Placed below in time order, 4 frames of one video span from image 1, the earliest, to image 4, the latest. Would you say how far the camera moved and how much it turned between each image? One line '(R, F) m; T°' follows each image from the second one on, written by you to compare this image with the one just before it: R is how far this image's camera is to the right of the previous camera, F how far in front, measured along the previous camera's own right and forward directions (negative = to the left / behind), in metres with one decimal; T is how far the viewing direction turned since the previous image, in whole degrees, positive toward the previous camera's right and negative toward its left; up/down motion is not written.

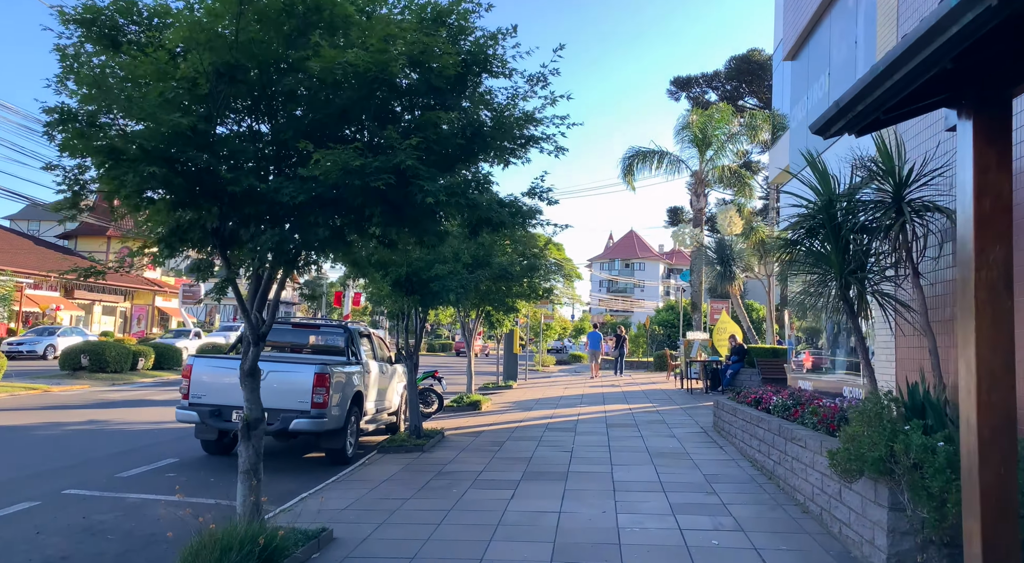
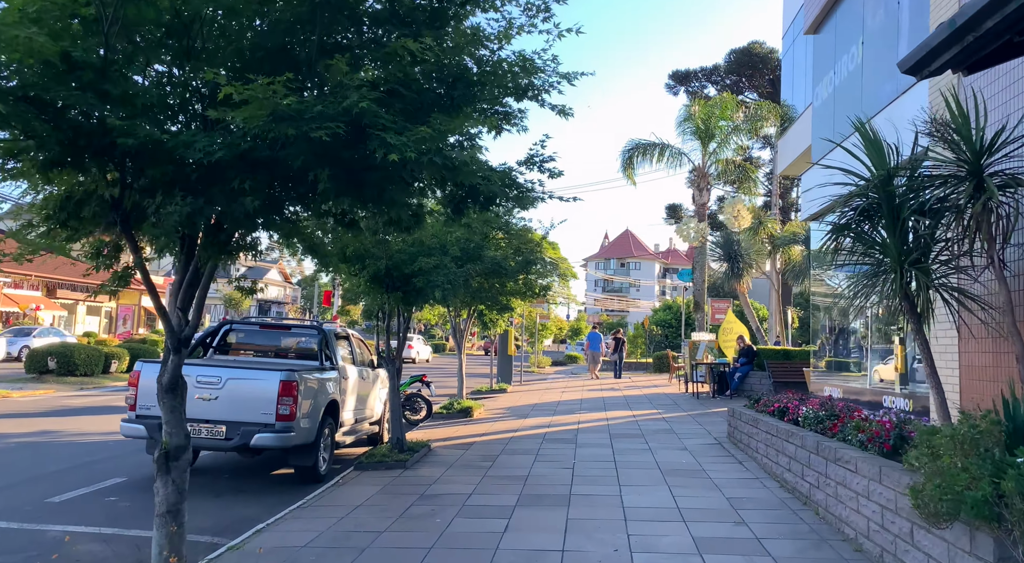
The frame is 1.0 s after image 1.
(0.0, +1.2) m; 0°
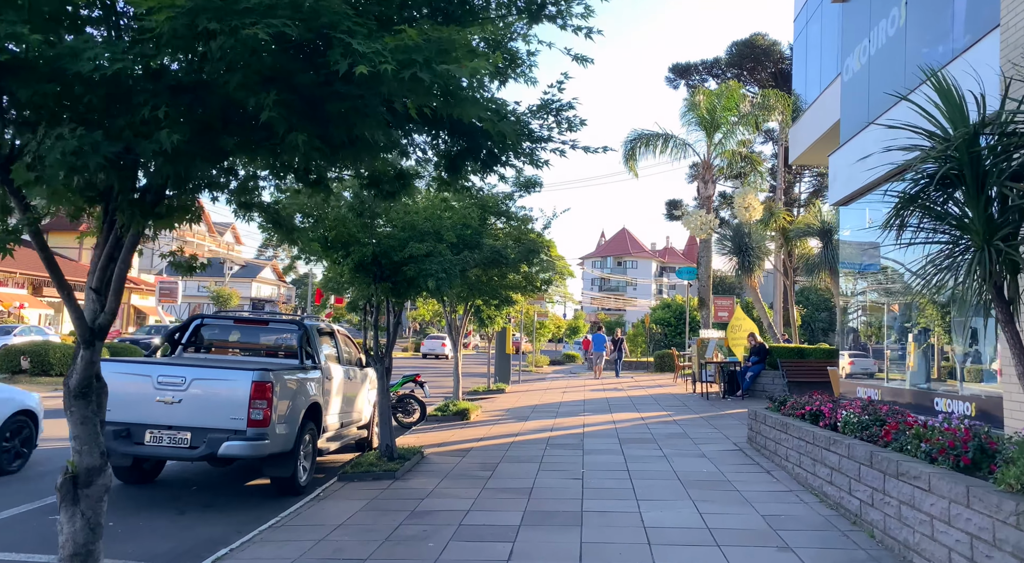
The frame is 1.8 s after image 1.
(-0.1, +1.0) m; 0°
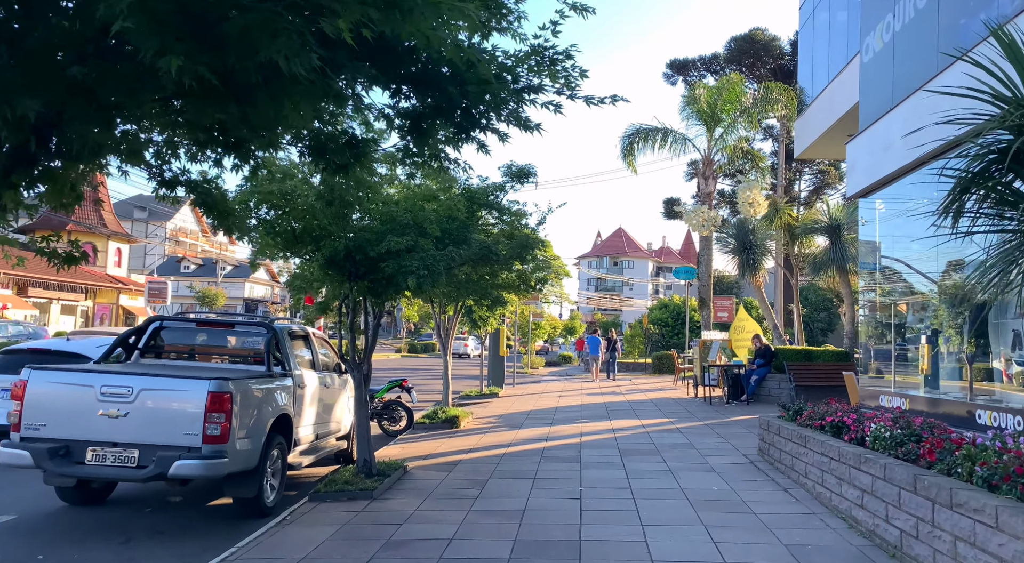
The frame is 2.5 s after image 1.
(+0.1, +0.8) m; 0°
